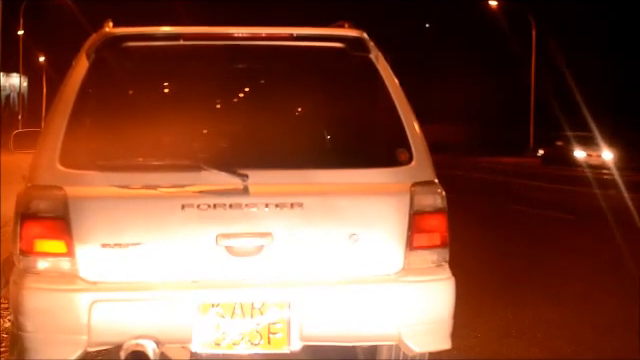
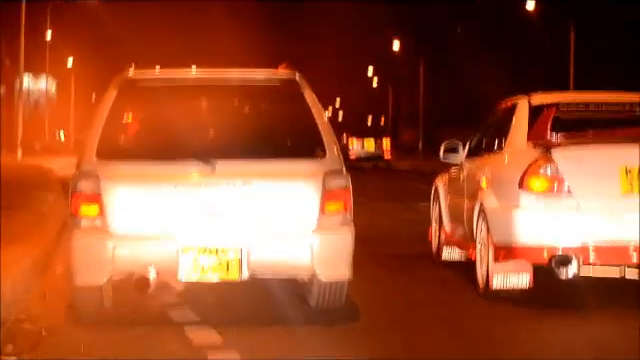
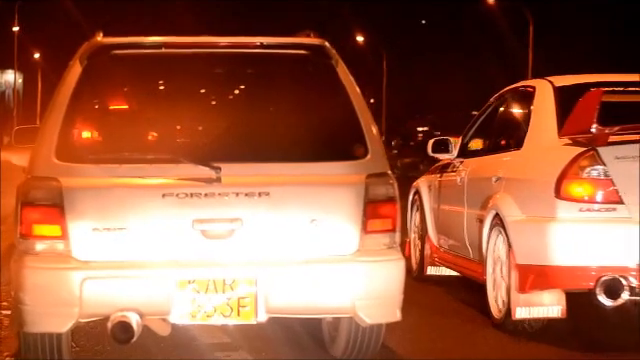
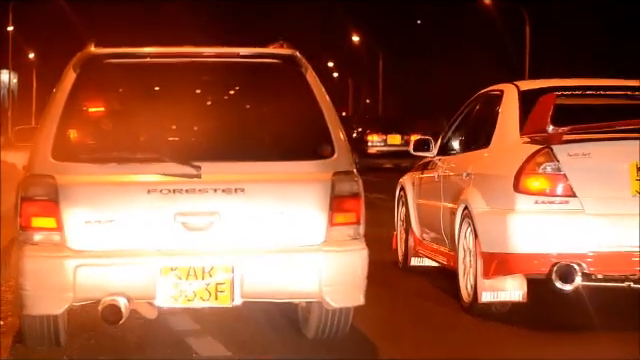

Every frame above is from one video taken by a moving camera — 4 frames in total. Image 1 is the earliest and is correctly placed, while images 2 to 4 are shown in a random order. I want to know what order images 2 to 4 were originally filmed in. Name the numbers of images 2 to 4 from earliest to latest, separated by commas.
3, 4, 2
